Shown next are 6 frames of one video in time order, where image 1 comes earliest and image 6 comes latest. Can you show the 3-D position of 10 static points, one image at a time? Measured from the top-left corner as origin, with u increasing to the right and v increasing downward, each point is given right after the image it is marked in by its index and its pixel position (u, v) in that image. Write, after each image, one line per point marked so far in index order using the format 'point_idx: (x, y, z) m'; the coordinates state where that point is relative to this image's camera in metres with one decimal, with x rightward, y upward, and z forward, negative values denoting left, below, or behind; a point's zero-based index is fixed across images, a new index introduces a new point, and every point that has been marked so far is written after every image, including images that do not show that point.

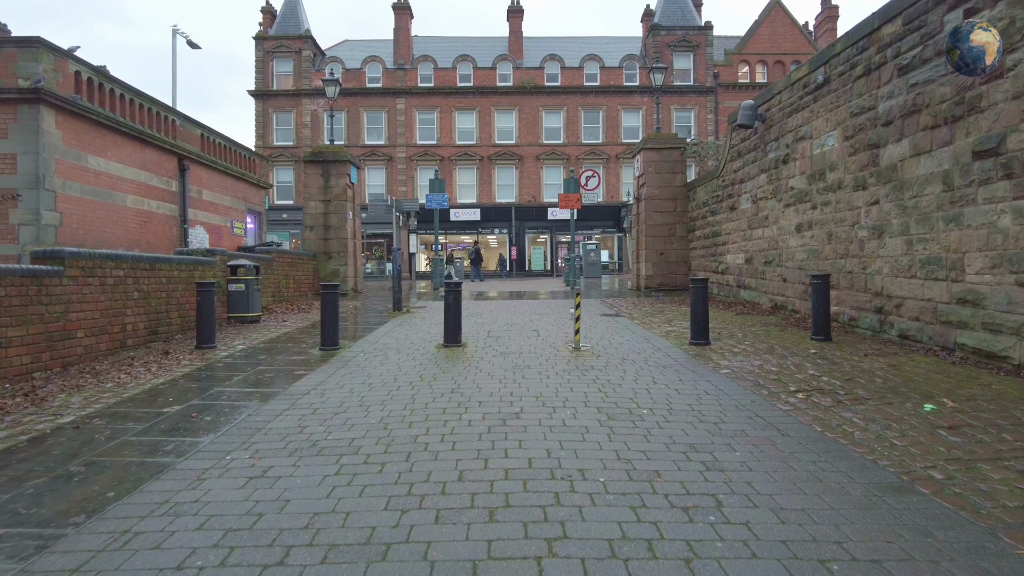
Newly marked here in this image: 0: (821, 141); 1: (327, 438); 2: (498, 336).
0: (+4.3, +2.1, +9.3) m
1: (-1.2, -1.0, +4.2) m
2: (-0.2, -0.6, +8.4) m
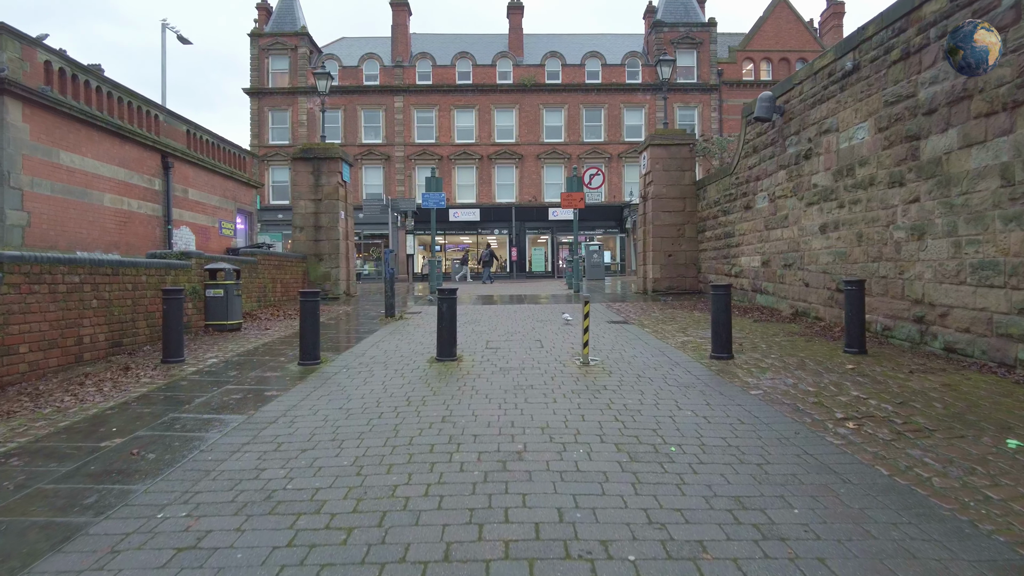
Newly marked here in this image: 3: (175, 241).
0: (+4.3, +2.0, +8.5) m
1: (-1.2, -1.0, +3.4) m
2: (-0.2, -0.7, +7.6) m
3: (-8.0, +1.1, +15.7) m
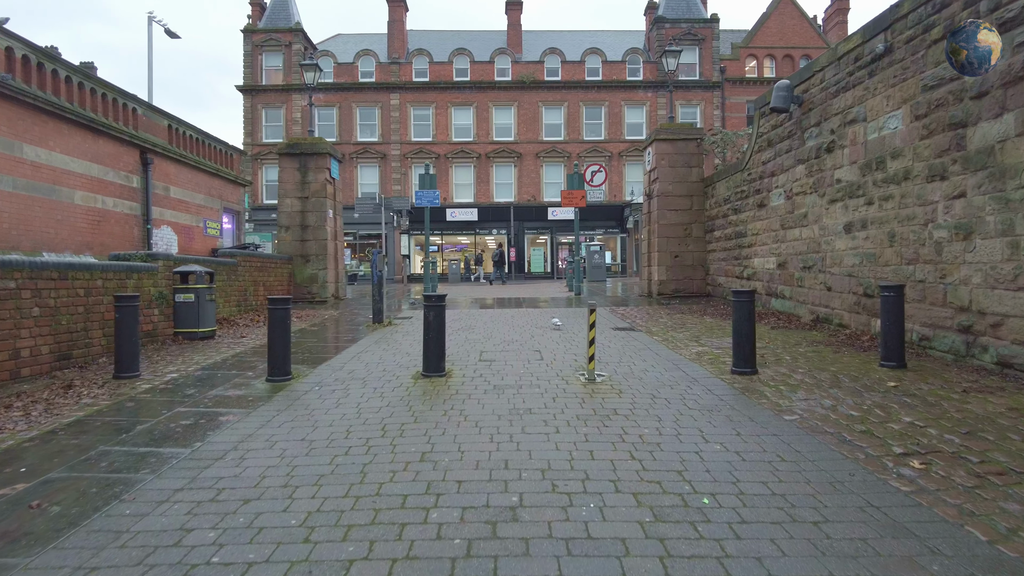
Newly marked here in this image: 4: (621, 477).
0: (+4.3, +1.9, +7.7) m
1: (-1.2, -1.1, +2.6) m
2: (-0.2, -0.8, +6.8) m
3: (-8.1, +1.0, +14.9) m
4: (+0.6, -1.0, +3.4) m
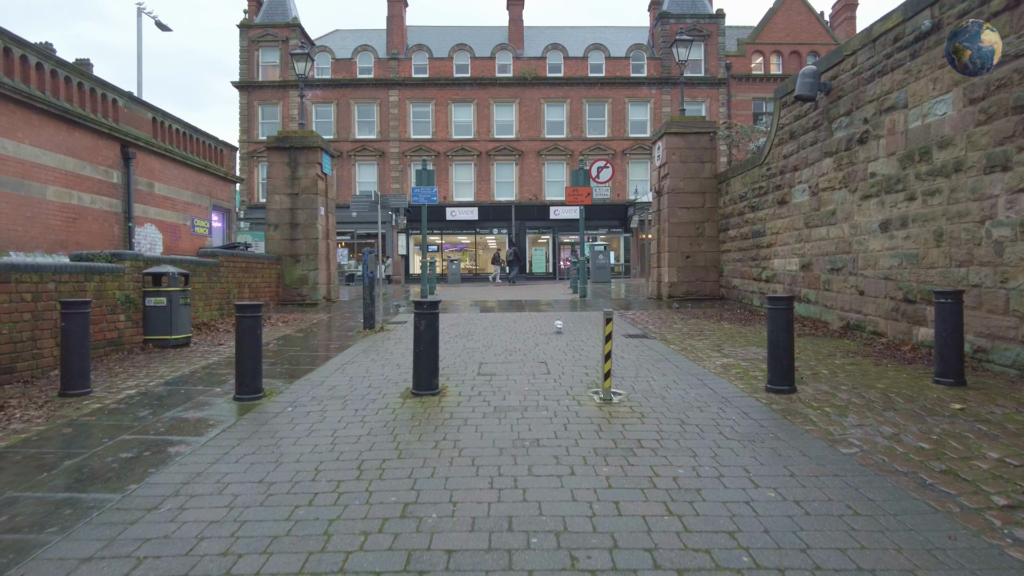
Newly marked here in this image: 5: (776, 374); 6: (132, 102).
0: (+4.3, +1.9, +6.9) m
1: (-1.2, -1.1, +1.9) m
2: (-0.2, -0.8, +6.1) m
3: (-8.1, +1.0, +14.1) m
4: (+0.6, -1.0, +2.7) m
5: (+2.2, -0.7, +5.4) m
6: (-8.2, +4.0, +14.2) m
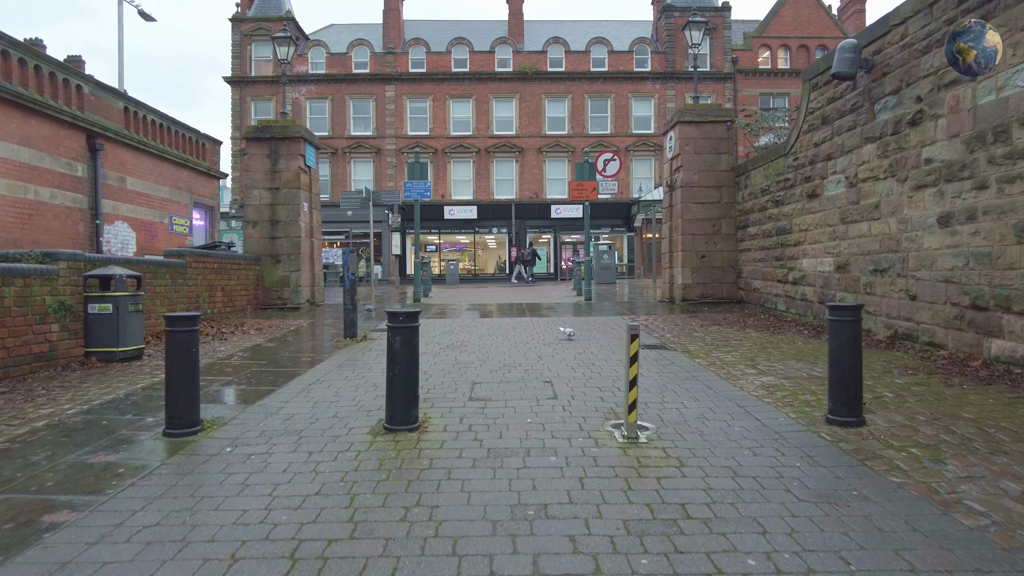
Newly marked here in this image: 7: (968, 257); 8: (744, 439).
0: (+4.3, +1.8, +5.9) m
1: (-1.2, -1.2, +0.8) m
2: (-0.2, -0.8, +5.0) m
3: (-8.1, +1.0, +13.1) m
4: (+0.6, -1.1, +1.6) m
5: (+2.2, -0.7, +4.3) m
6: (-8.2, +3.9, +13.1) m
7: (+4.3, +0.3, +6.2) m
8: (+1.4, -0.9, +4.1) m
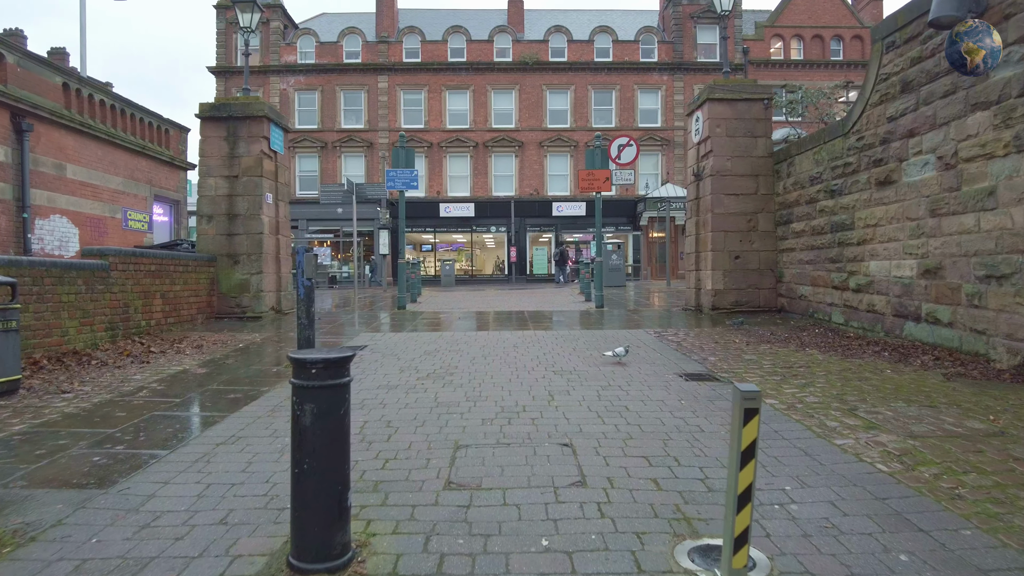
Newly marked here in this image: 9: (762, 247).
0: (+4.3, +1.7, +4.0) m
1: (-1.2, -1.3, -1.1) m
2: (-0.2, -0.9, +3.1) m
3: (-8.1, +0.9, +11.2) m
4: (+0.6, -1.2, -0.3) m
5: (+2.2, -0.8, +2.5) m
6: (-8.2, +3.9, +11.2) m
7: (+4.3, +0.2, +4.4) m
8: (+1.4, -1.0, +2.3) m
9: (+4.0, +0.7, +10.5) m
